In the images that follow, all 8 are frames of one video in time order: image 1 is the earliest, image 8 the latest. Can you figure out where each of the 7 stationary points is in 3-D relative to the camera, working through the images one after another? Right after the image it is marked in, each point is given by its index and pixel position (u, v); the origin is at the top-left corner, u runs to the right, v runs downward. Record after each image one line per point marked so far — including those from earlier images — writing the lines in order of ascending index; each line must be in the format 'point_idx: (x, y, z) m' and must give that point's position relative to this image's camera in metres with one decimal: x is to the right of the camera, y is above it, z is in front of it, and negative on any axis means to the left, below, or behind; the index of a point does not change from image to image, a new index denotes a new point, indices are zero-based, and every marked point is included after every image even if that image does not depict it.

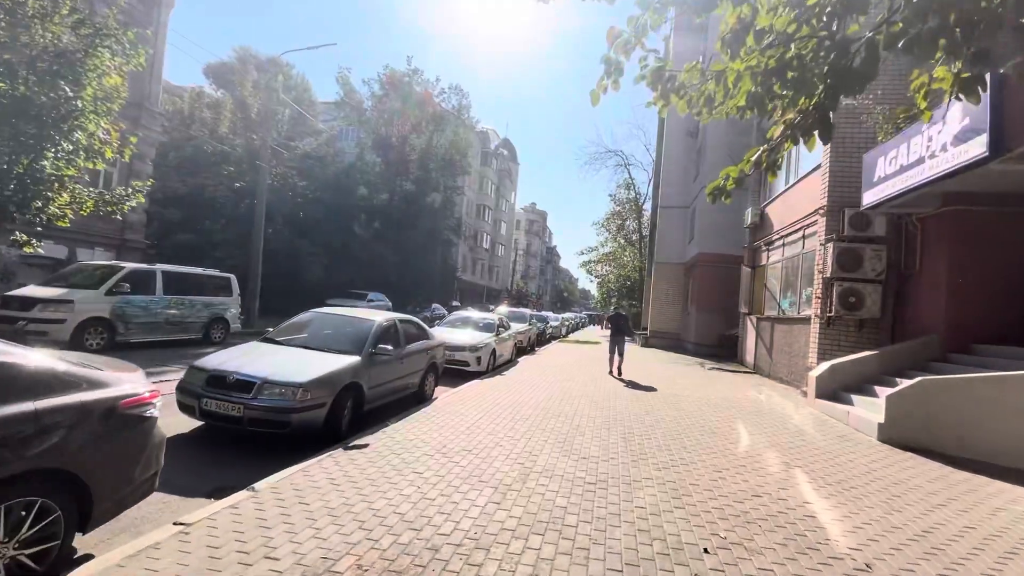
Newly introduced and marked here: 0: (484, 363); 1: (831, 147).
0: (-0.7, -1.9, +12.0) m
1: (+7.1, +3.2, +10.8) m
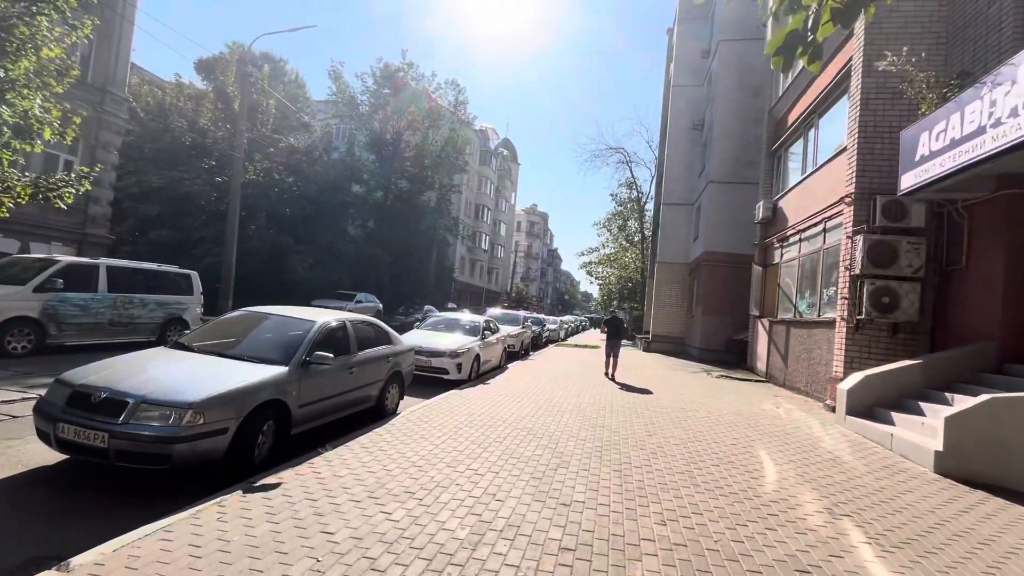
0: (-1.0, -1.8, +10.7) m
1: (+6.8, +3.2, +9.5) m
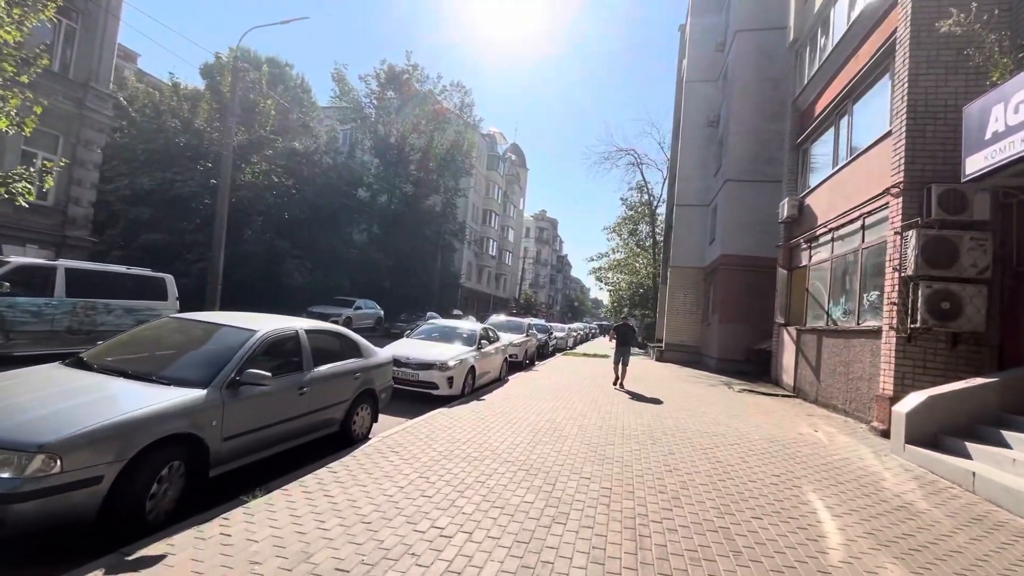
0: (-1.1, -1.9, +9.5) m
1: (+6.8, +3.1, +8.2) m
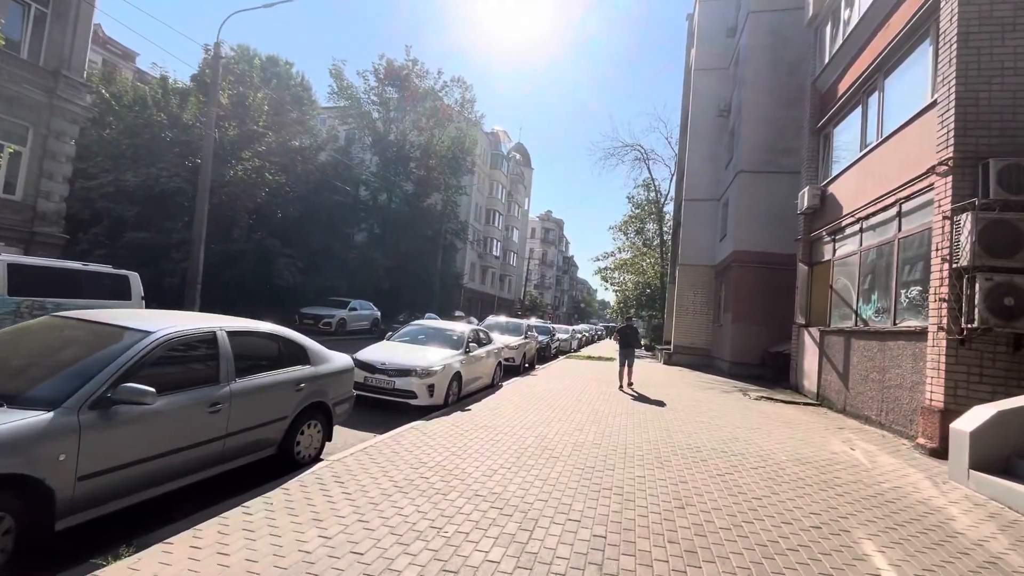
0: (-1.3, -1.9, +8.5) m
1: (+6.5, +3.2, +7.1) m
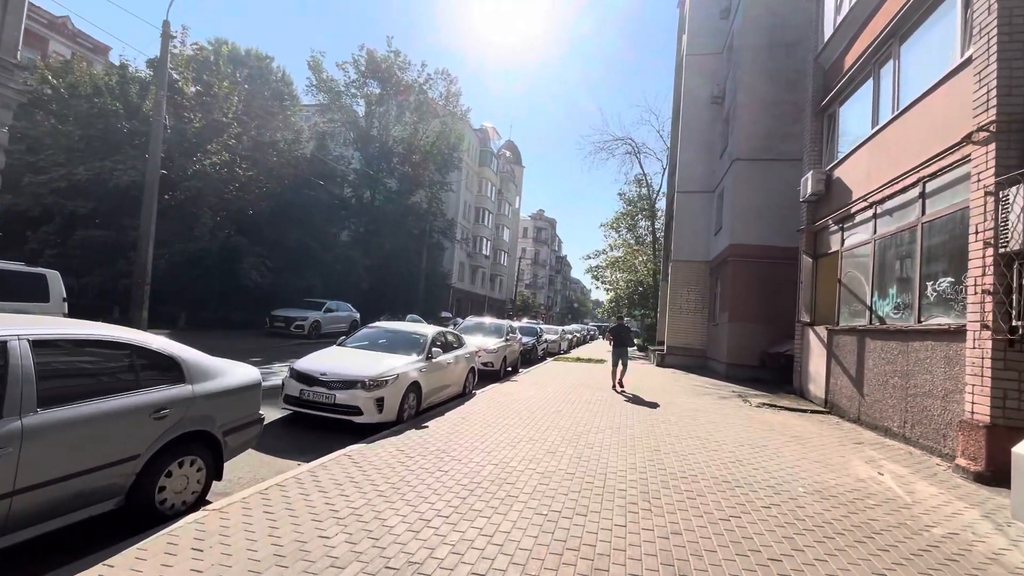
0: (-1.8, -1.8, +7.2) m
1: (+6.0, +3.3, +5.9) m
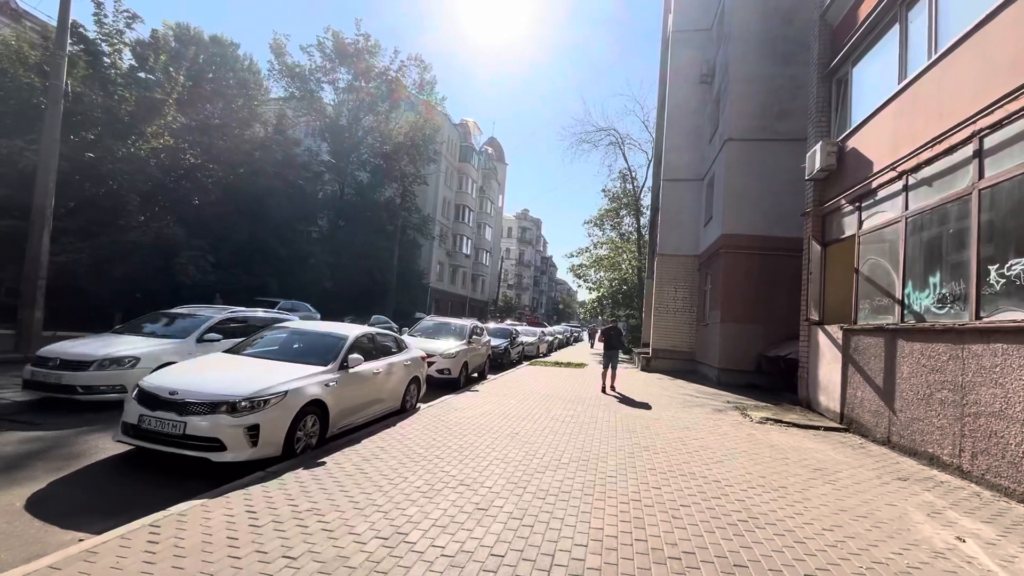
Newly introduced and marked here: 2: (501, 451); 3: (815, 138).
0: (-2.6, -1.6, +5.2) m
1: (+5.2, +3.5, +4.2) m
2: (-0.1, -2.1, +6.1) m
3: (+6.7, +3.3, +10.7) m
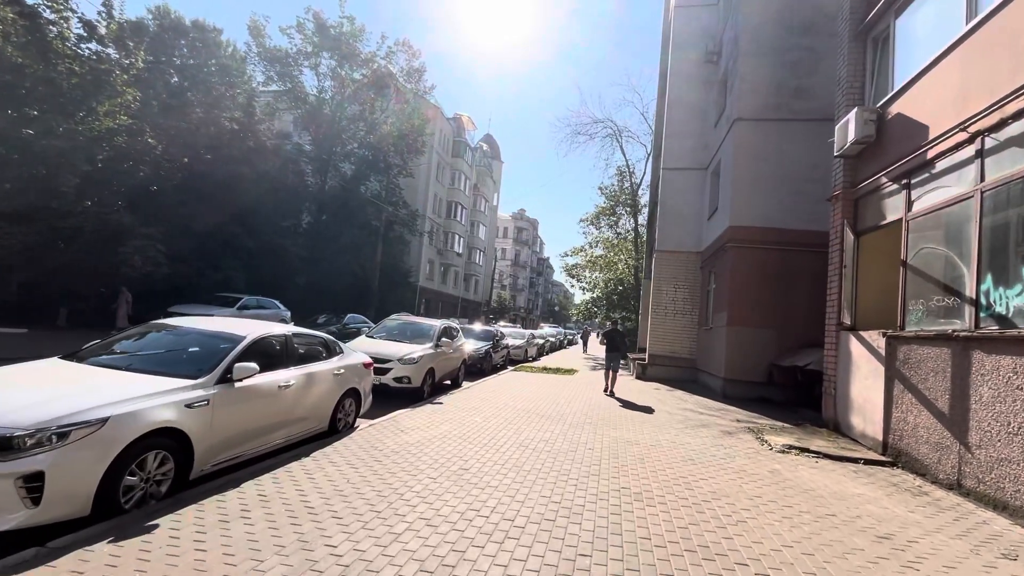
0: (-3.1, -1.5, +3.5) m
1: (+4.7, +3.6, +2.4) m
2: (-0.7, -2.0, +4.4) m
3: (+6.2, +3.3, +8.9) m
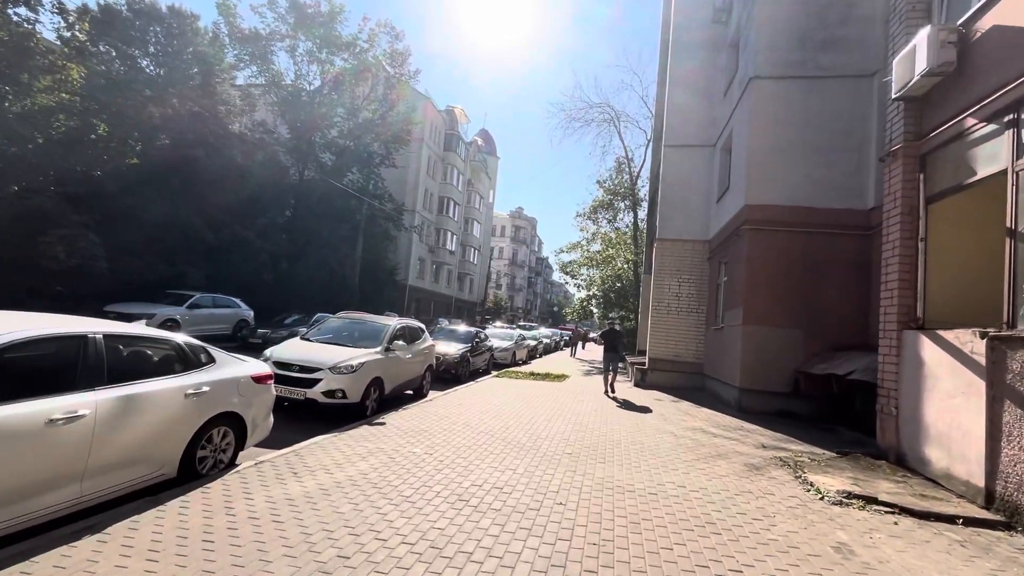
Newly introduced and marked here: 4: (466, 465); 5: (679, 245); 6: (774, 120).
0: (-3.7, -1.3, +1.4) m
1: (+4.1, +3.8, +0.4) m
2: (-1.3, -1.8, +2.3) m
3: (+5.6, +3.5, +6.9) m
4: (-0.5, -2.1, +5.6) m
5: (+5.1, +1.3, +14.8) m
6: (+5.6, +3.6, +10.4) m
